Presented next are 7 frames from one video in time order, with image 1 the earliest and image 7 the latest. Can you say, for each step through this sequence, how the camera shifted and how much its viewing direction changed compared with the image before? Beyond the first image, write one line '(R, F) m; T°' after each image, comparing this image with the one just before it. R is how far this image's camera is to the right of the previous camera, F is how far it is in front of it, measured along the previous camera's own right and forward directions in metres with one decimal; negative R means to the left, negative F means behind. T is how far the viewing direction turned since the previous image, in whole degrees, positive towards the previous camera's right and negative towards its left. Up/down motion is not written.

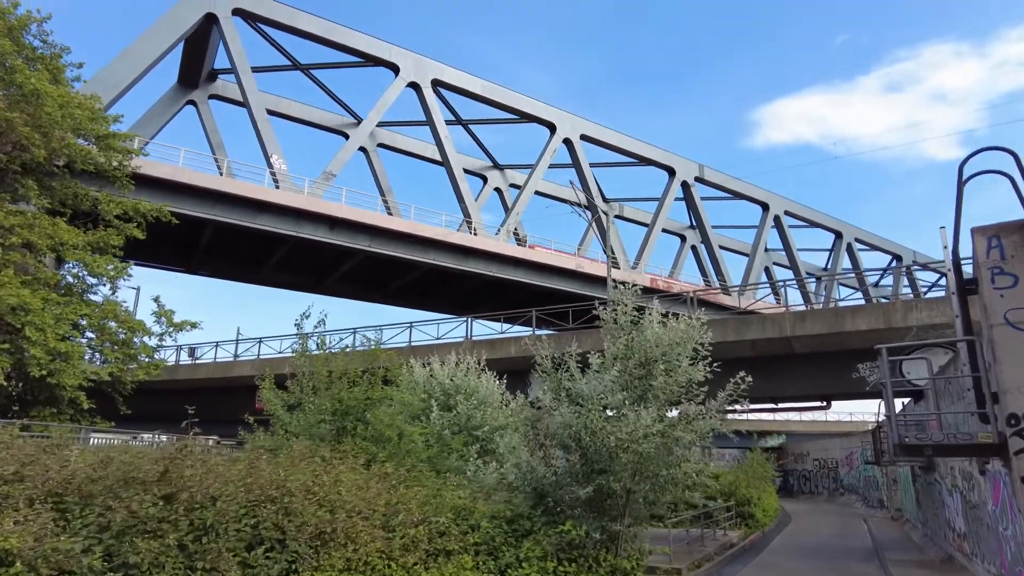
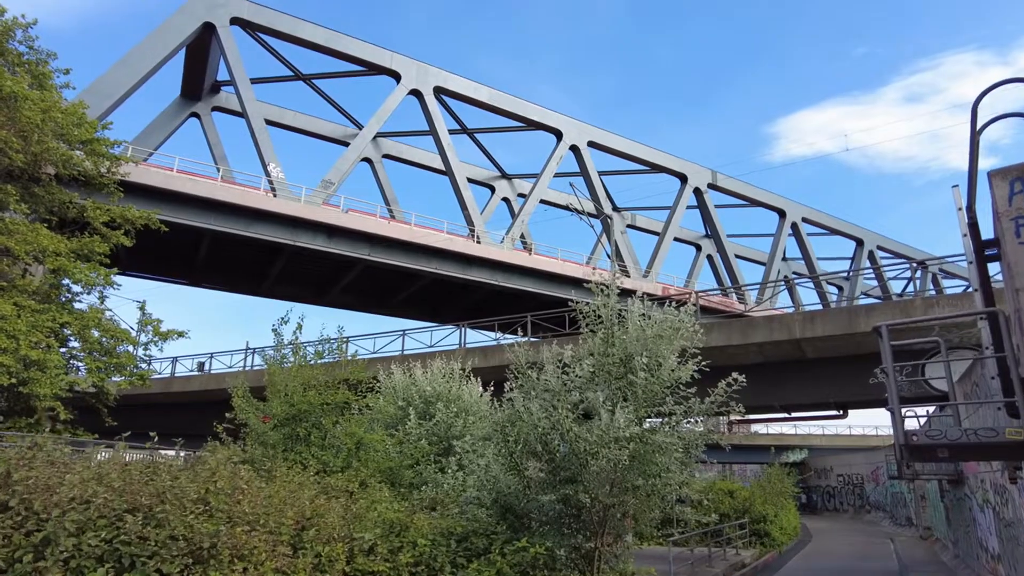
(+0.7, +1.0) m; -2°
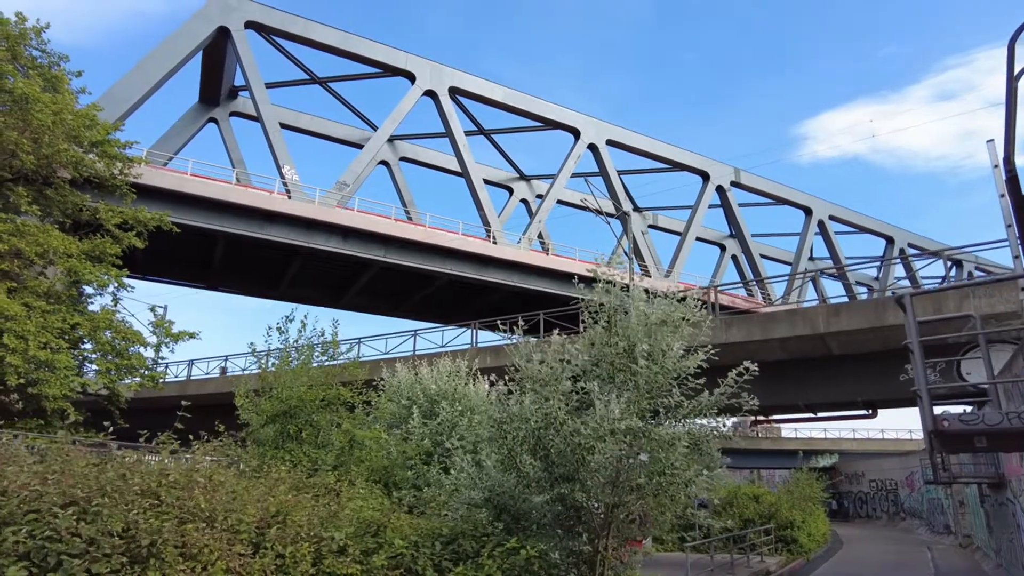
(+0.3, +0.5) m; -2°
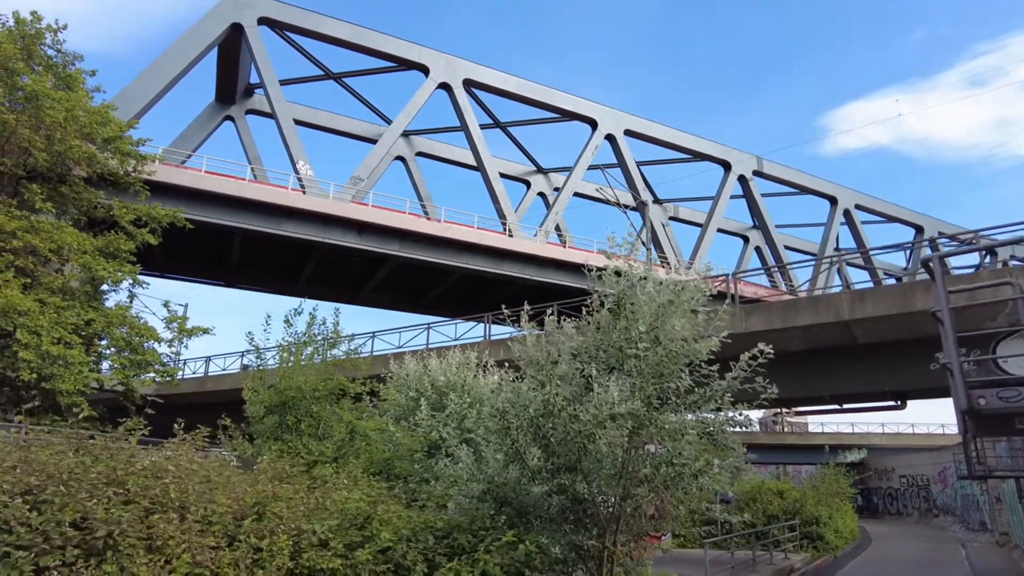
(+0.2, +0.4) m; -2°
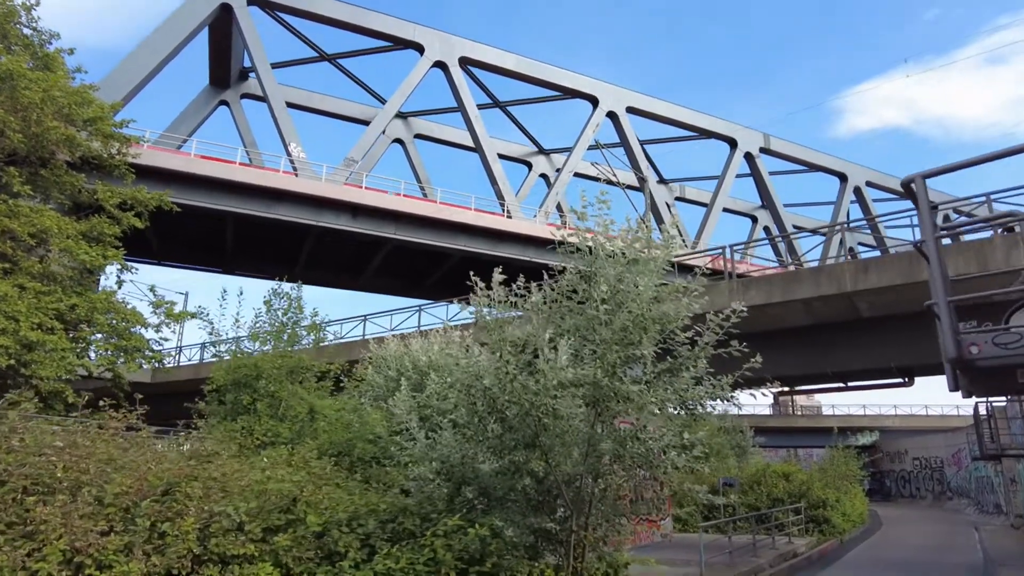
(+0.5, +0.6) m; -1°
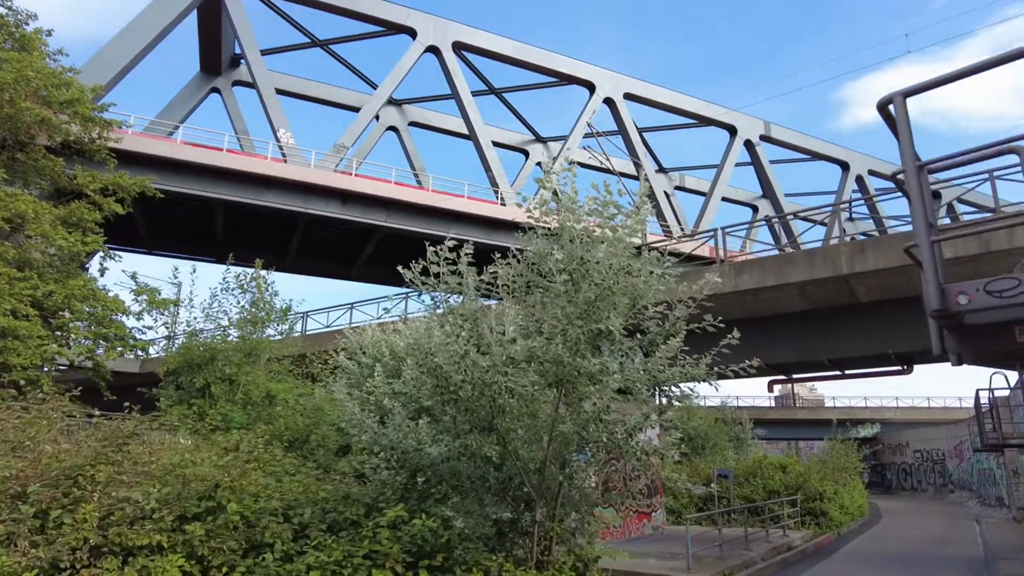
(+0.4, +0.5) m; 0°
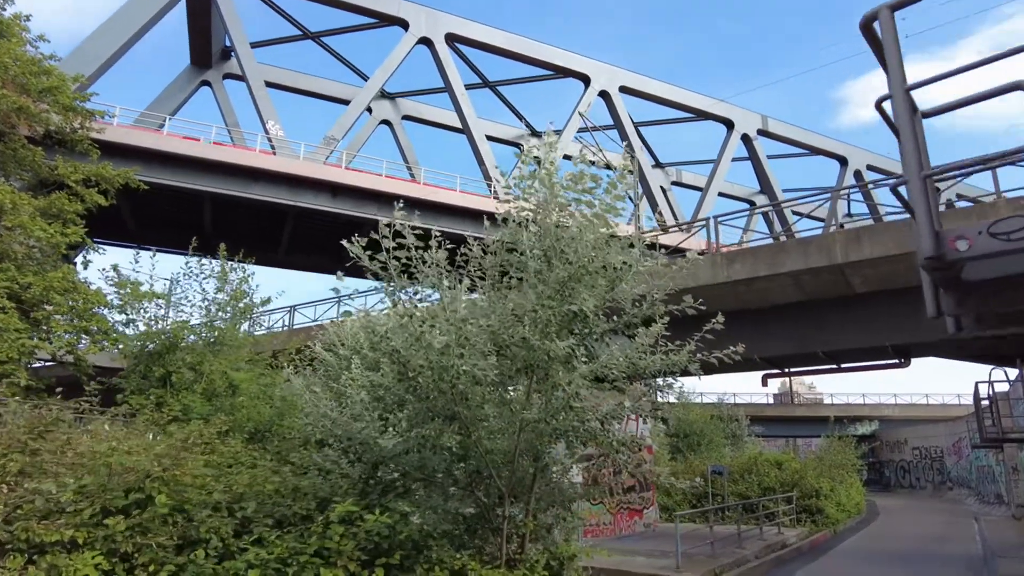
(+0.2, +0.4) m; 0°
